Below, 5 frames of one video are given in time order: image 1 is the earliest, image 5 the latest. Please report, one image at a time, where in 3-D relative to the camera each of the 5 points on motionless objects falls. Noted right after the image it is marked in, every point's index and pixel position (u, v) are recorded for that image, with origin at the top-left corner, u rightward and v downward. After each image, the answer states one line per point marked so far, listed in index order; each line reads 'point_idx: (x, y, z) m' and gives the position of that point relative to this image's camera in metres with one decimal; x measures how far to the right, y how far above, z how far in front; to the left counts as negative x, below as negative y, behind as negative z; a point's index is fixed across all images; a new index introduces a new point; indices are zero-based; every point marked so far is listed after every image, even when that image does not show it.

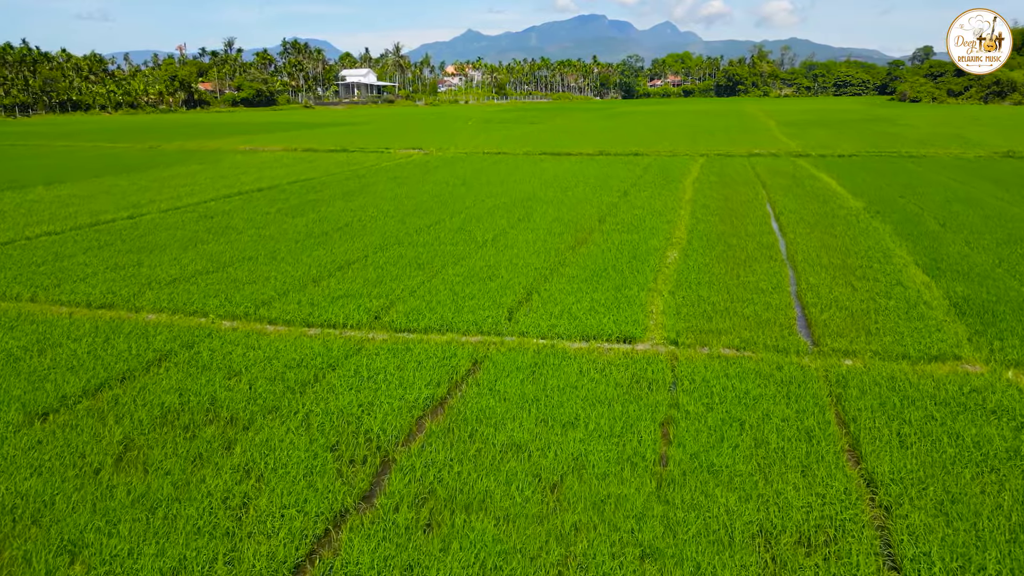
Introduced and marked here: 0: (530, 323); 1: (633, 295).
0: (+0.2, -0.4, +6.6) m
1: (+1.6, -0.1, +7.4) m
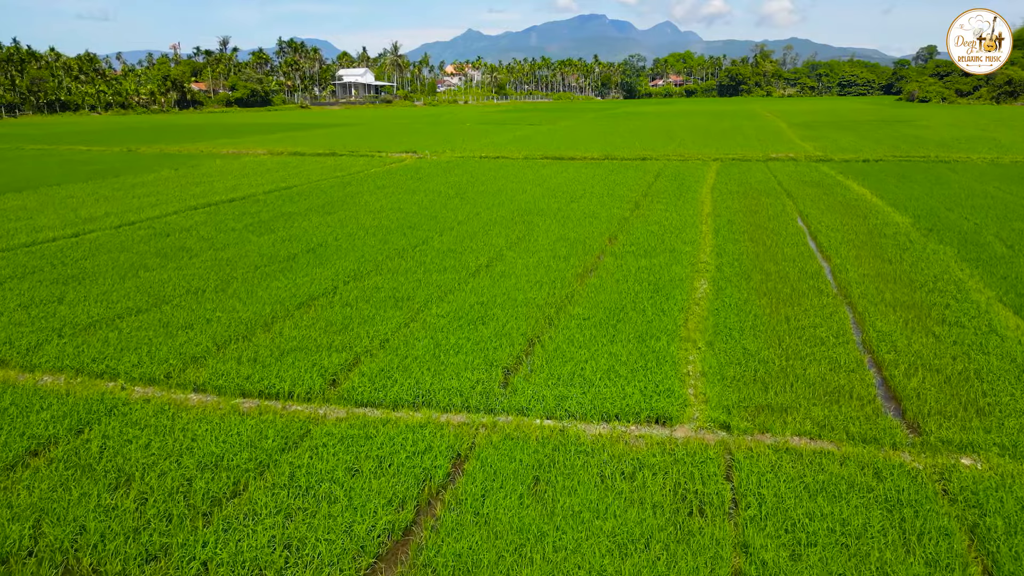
0: (+0.2, -0.9, +5.1) m
1: (+1.6, -0.6, +5.9) m
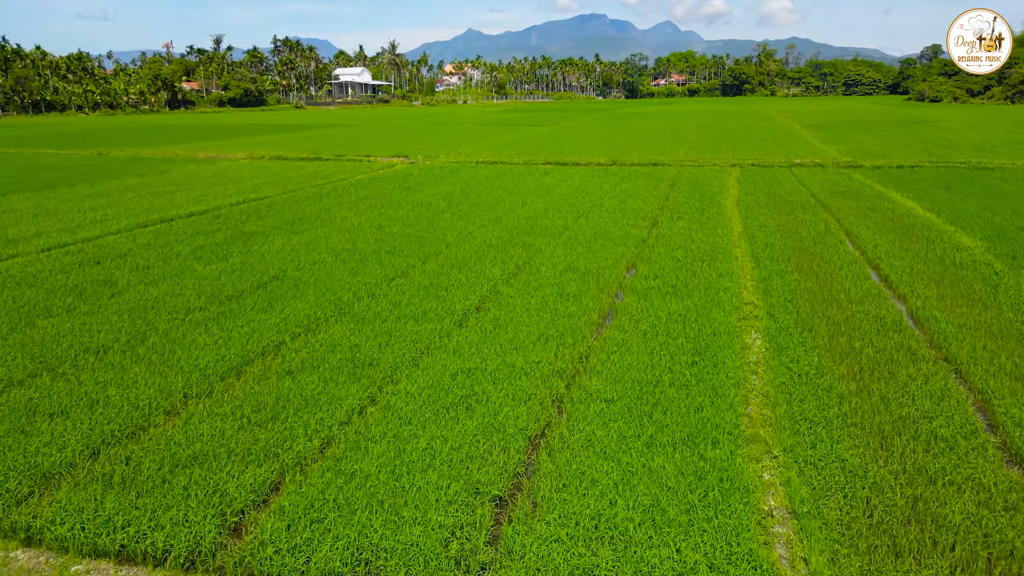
0: (+0.1, -1.6, +3.3) m
1: (+1.5, -1.2, +4.1) m
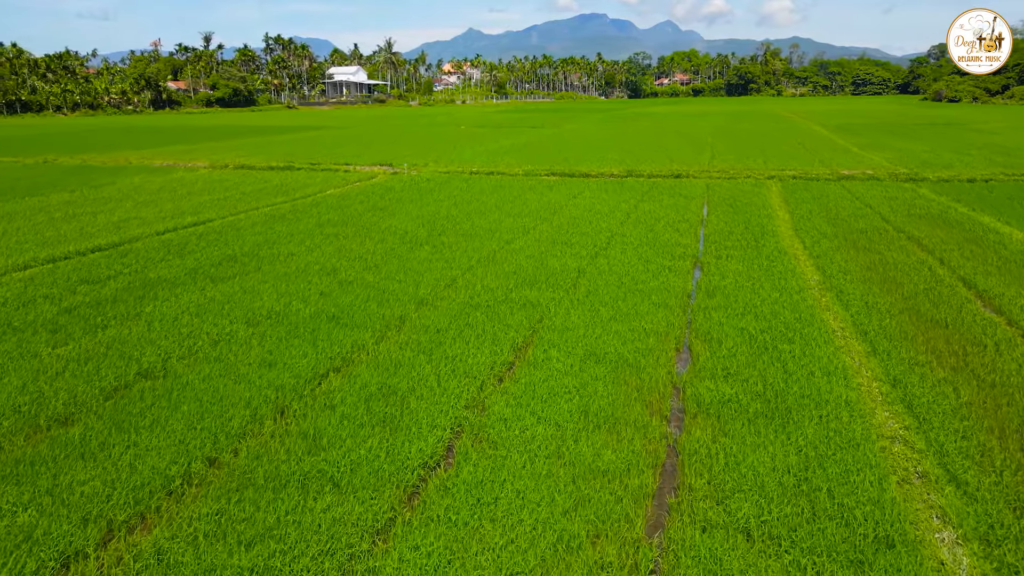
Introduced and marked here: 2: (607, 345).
0: (+0.1, -2.6, +0.4) m
1: (+1.5, -2.2, +1.2) m
2: (+1.0, -0.6, +6.0) m
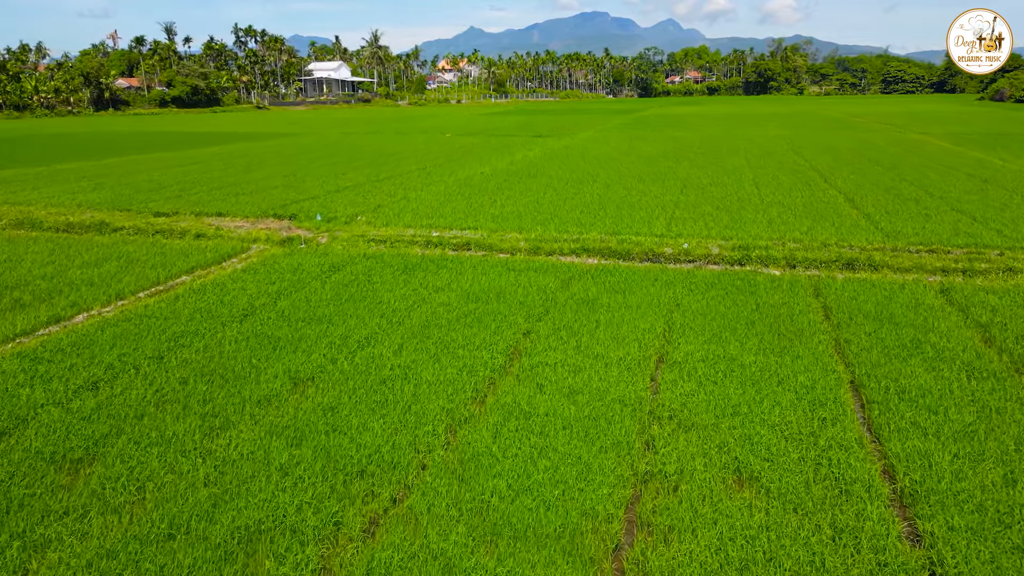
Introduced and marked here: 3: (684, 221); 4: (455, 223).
0: (-0.1, -5.6, -8.5) m
1: (+1.3, -5.3, -7.7) m
2: (+0.9, -3.7, -2.9) m
3: (+3.2, +1.3, +10.4) m
4: (-1.1, +1.3, +11.0) m
